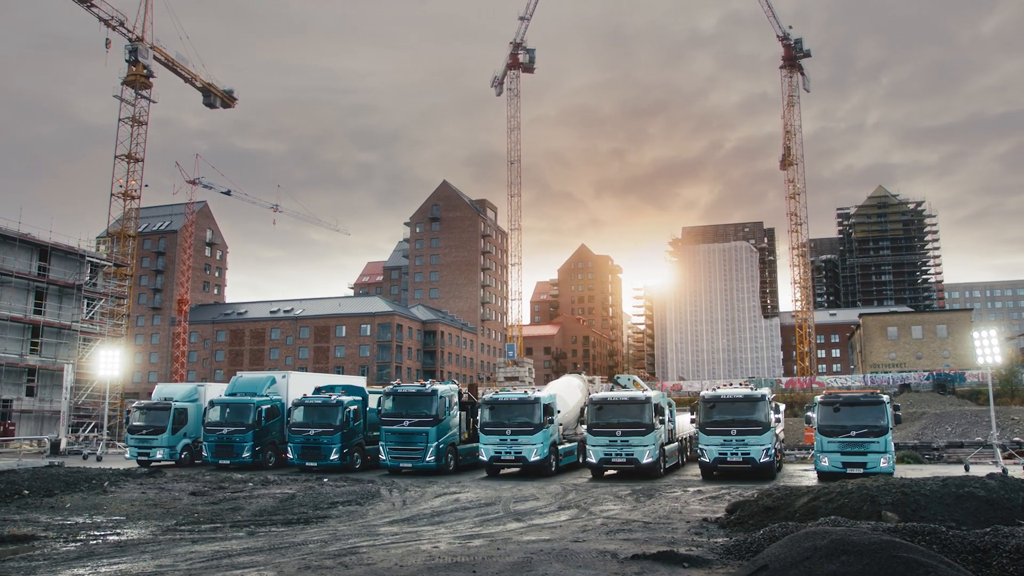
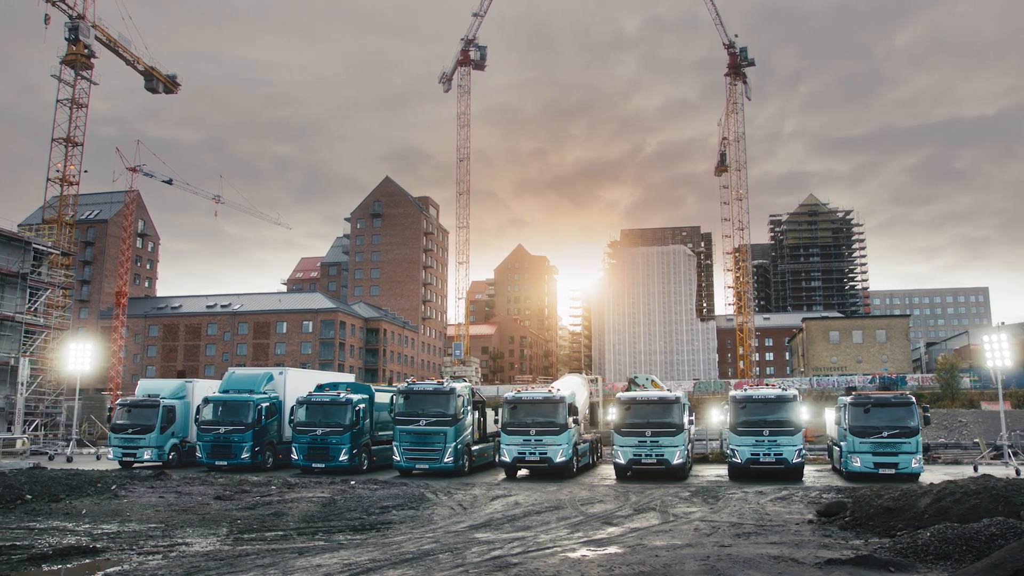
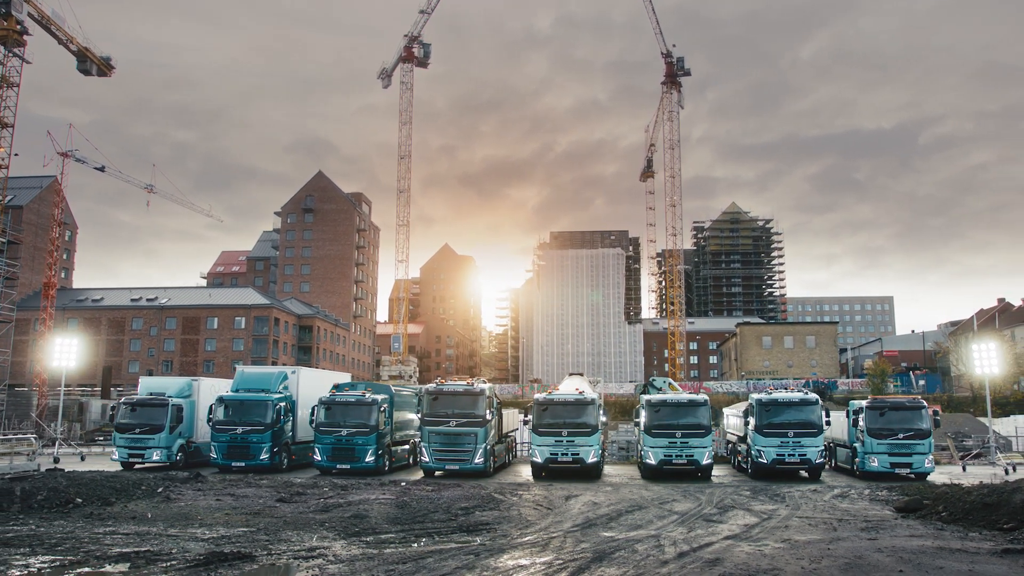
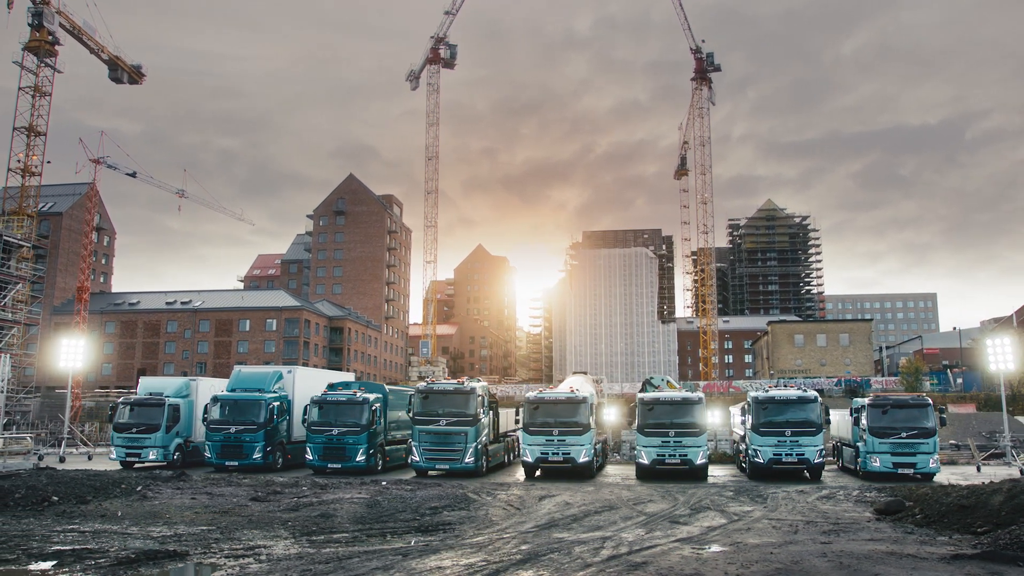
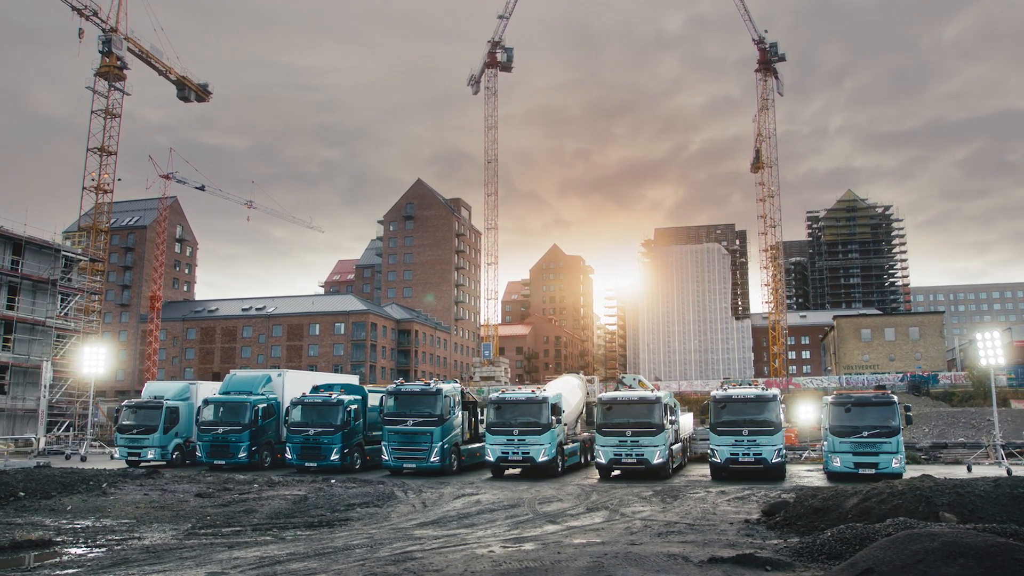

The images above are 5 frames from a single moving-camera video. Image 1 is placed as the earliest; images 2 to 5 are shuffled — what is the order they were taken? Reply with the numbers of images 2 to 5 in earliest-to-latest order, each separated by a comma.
5, 2, 4, 3
